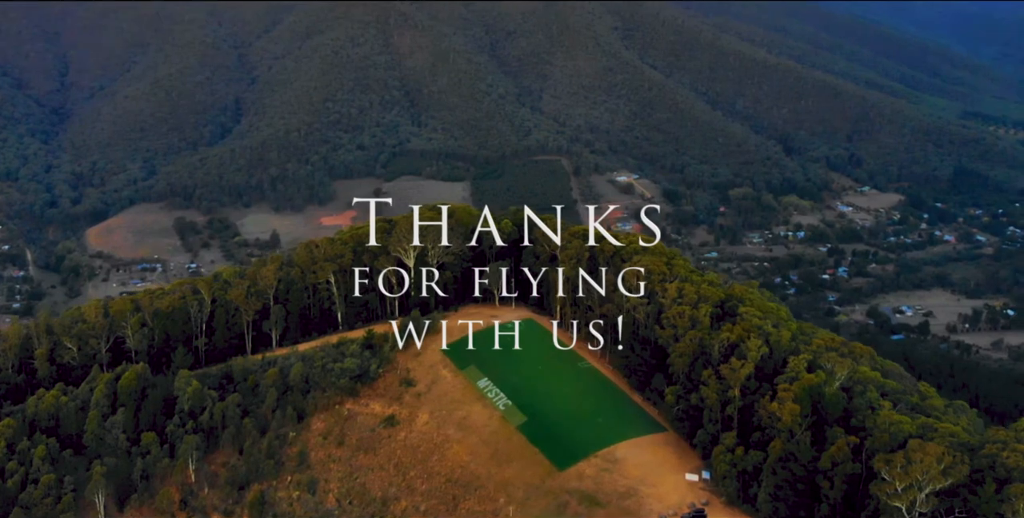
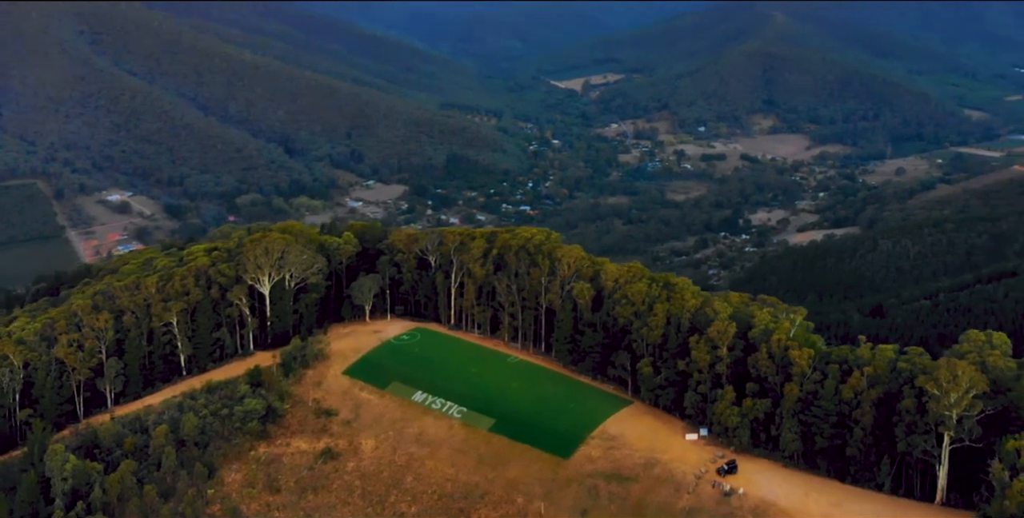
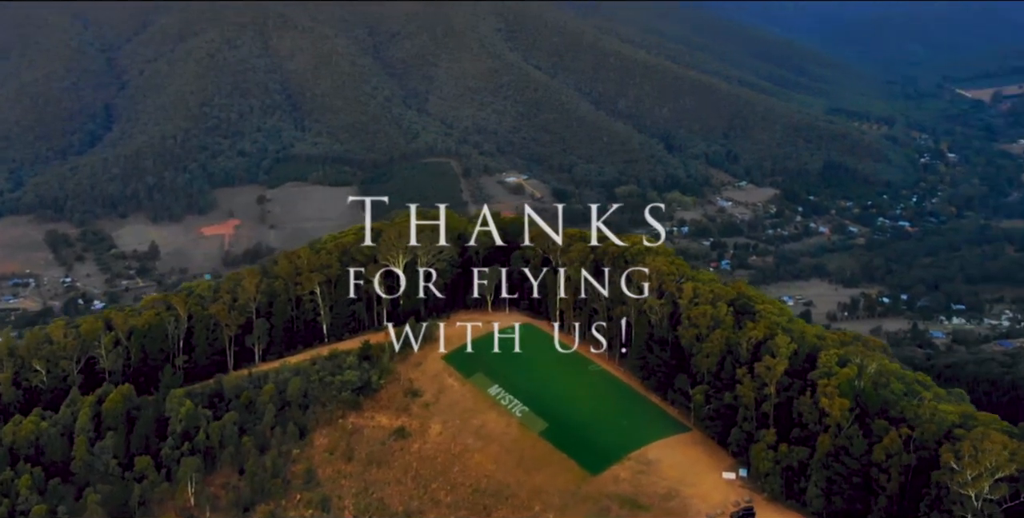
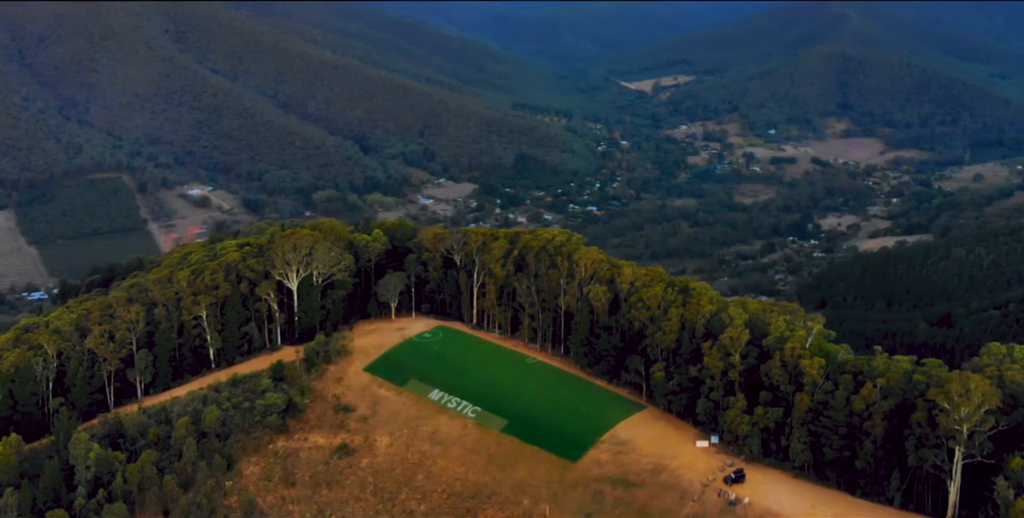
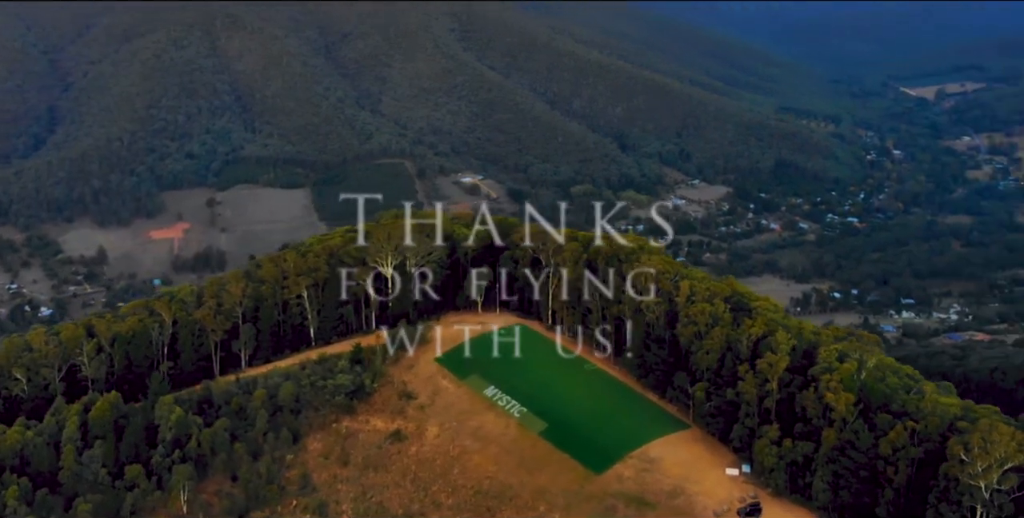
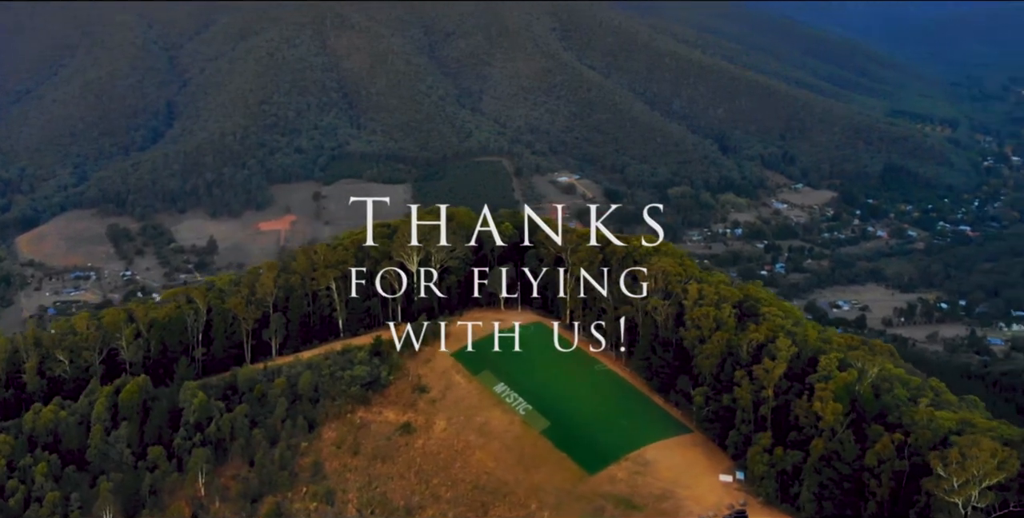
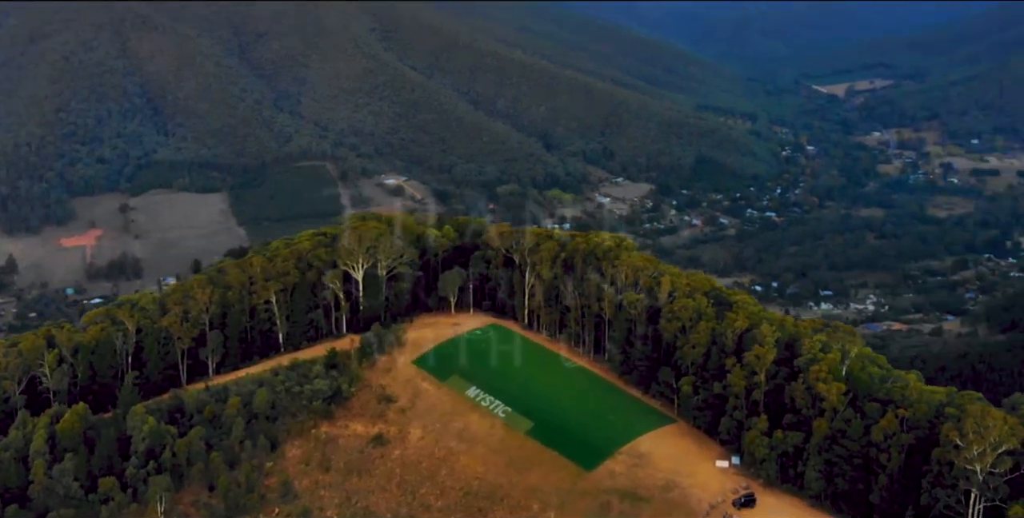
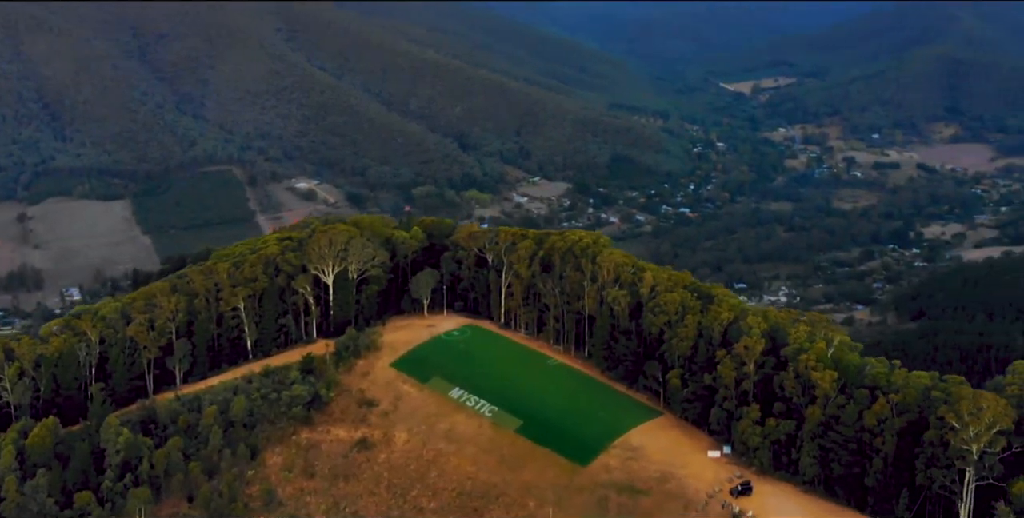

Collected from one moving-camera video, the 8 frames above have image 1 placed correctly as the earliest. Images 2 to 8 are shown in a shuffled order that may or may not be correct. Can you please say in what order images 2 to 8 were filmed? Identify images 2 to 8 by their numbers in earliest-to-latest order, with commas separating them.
6, 3, 5, 7, 8, 4, 2
